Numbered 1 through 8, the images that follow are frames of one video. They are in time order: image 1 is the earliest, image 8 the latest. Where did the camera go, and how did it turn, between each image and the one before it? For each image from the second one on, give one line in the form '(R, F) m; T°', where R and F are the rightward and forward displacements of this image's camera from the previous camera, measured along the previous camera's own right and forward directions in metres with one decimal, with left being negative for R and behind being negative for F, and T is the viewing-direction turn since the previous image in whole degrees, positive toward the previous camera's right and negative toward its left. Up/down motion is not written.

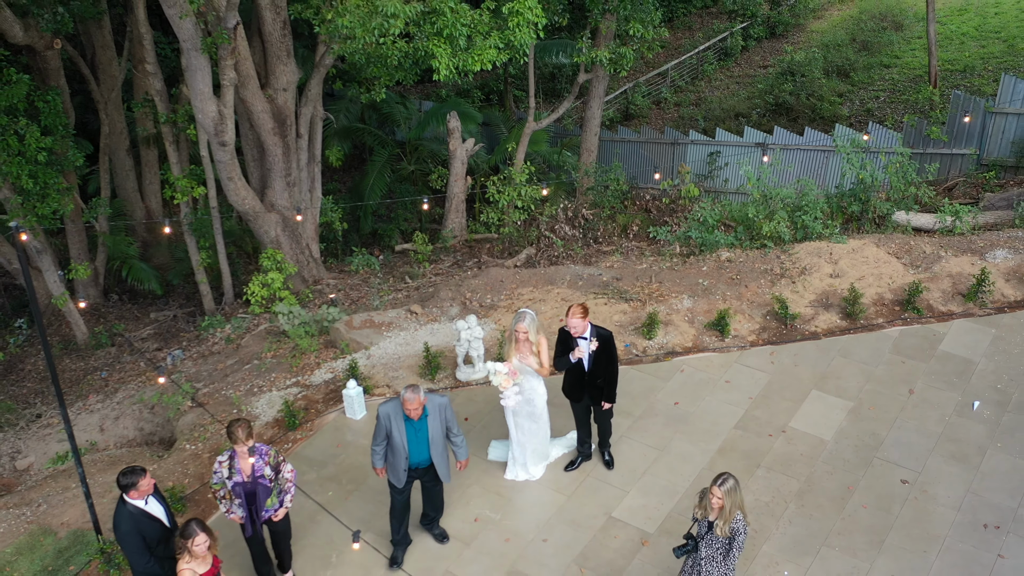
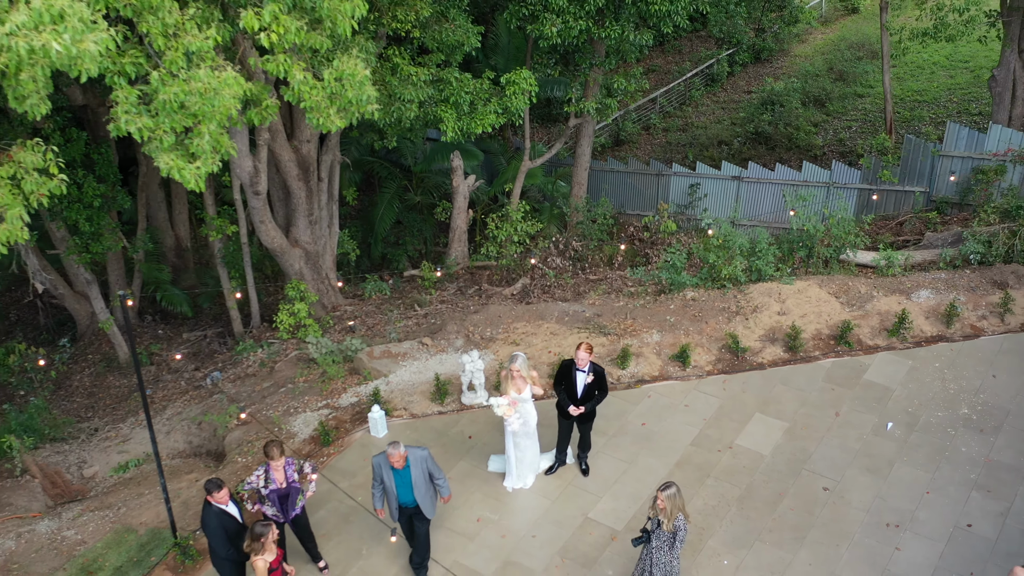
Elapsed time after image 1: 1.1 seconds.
(0.0, -1.5) m; 0°
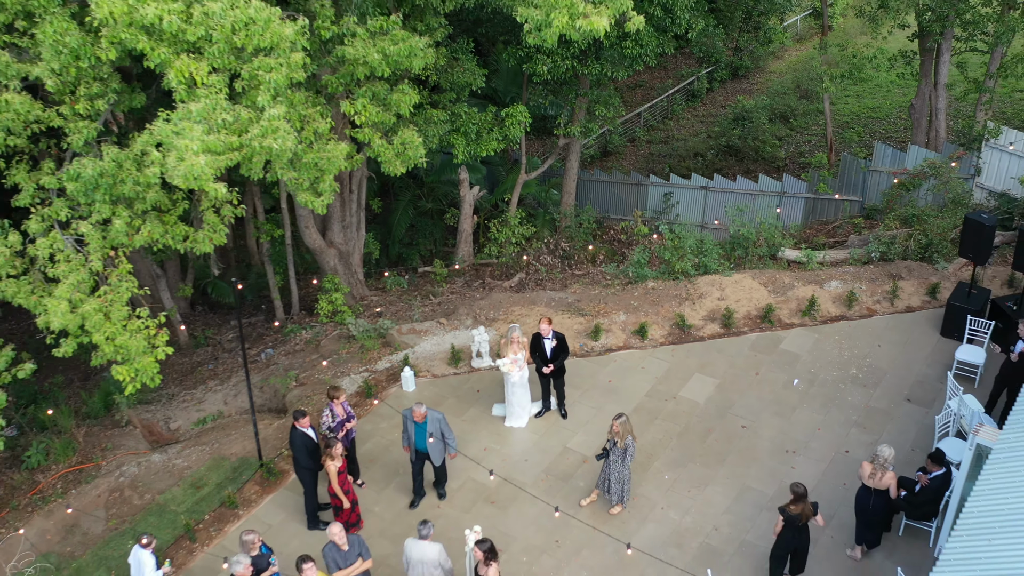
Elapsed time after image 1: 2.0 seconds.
(0.0, -2.7) m; 0°
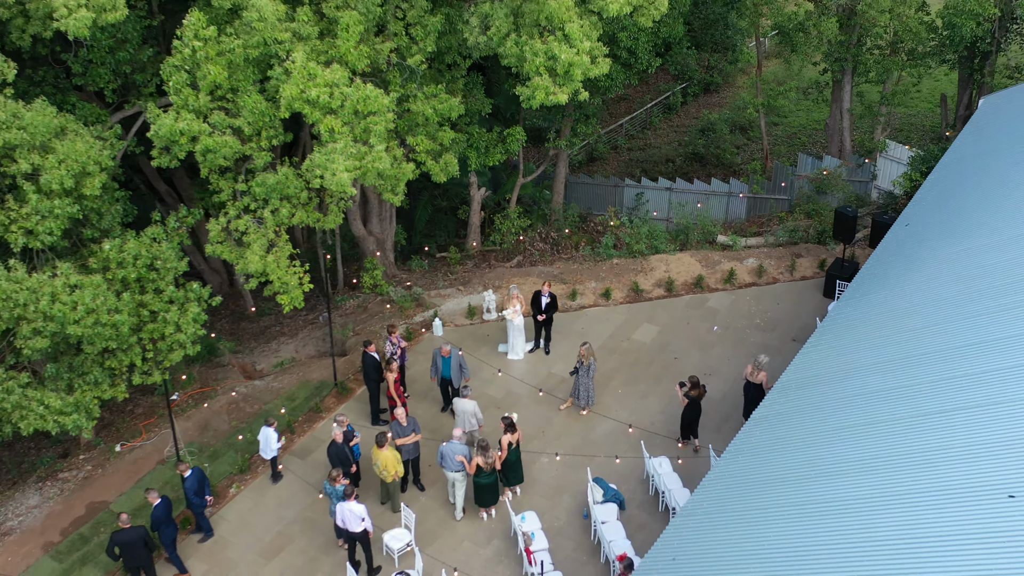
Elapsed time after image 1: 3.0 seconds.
(0.0, -4.4) m; 0°
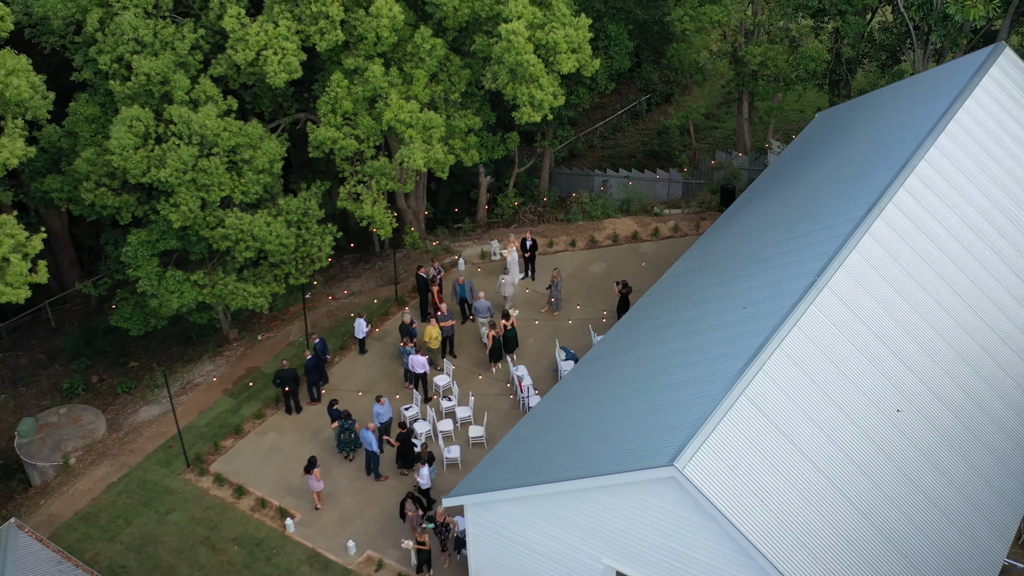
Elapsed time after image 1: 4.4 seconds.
(0.0, -8.1) m; 0°
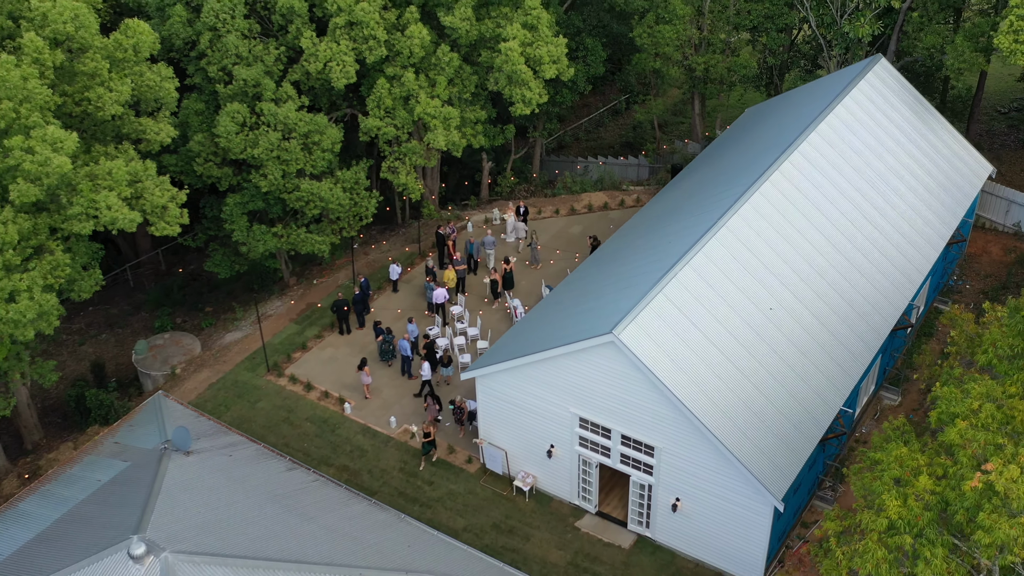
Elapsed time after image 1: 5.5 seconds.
(0.0, -6.7) m; 0°
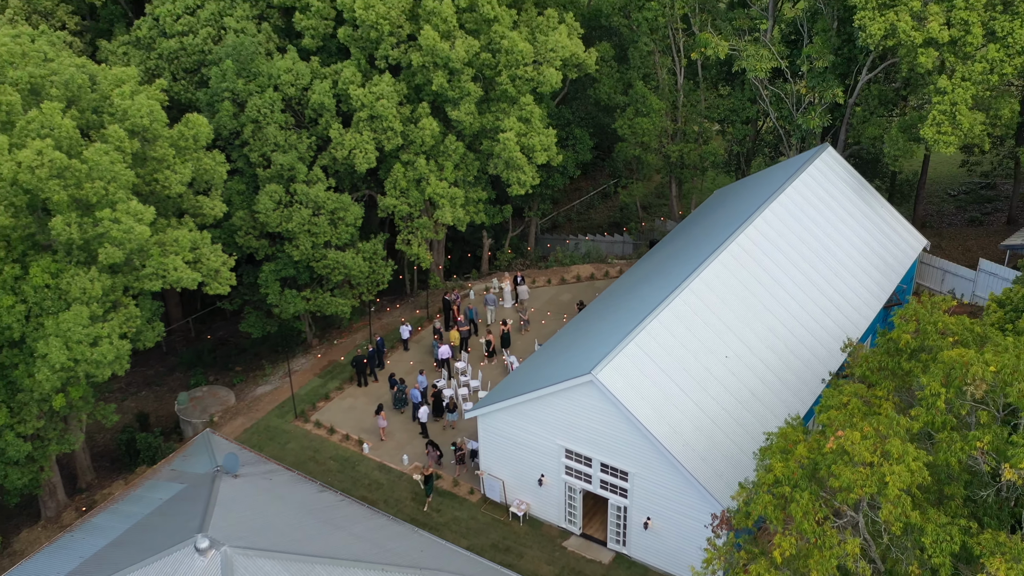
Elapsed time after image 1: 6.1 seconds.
(0.0, -3.9) m; 0°
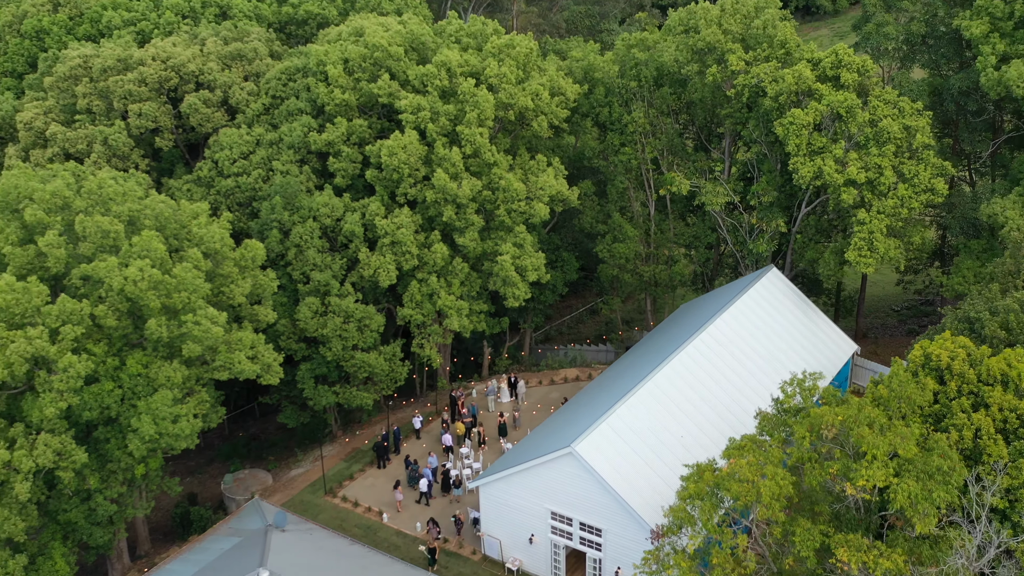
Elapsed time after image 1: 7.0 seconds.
(+0.1, -5.9) m; 0°
